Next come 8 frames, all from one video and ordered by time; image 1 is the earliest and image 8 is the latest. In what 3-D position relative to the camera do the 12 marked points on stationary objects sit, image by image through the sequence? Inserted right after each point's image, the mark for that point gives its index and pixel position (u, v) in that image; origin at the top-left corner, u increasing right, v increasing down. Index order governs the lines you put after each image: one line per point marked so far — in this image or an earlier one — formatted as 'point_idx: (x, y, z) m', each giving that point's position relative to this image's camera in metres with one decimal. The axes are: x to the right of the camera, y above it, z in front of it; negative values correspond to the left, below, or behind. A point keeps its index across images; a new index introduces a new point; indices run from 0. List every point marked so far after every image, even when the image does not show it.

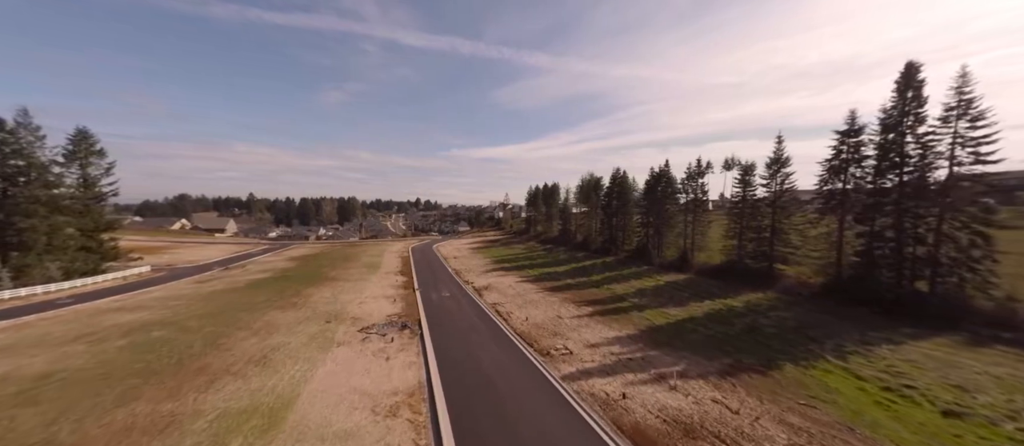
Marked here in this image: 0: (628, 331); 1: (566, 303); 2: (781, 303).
0: (+4.6, -4.3, +14.2) m
1: (+2.9, -4.4, +19.7) m
2: (+11.7, -3.5, +15.7) m
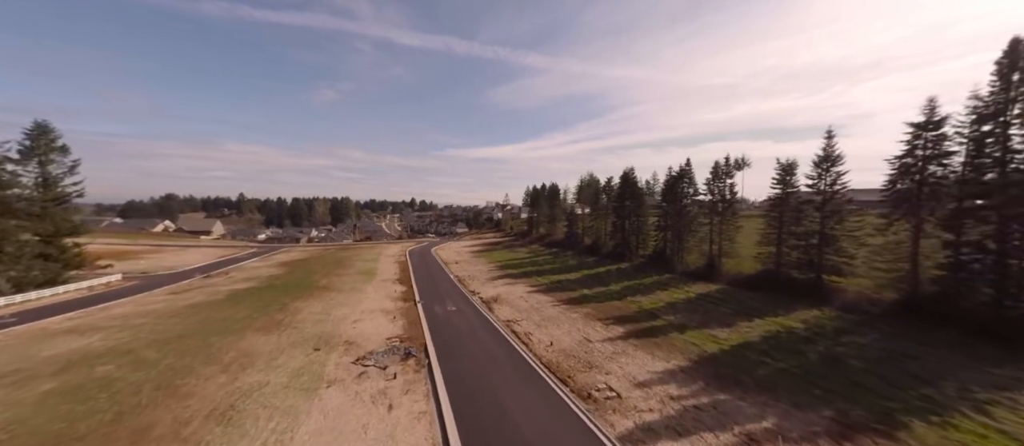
0: (+5.4, -4.6, +11.8) m
1: (+3.7, -4.7, +17.3) m
2: (+12.6, -3.8, +13.5) m
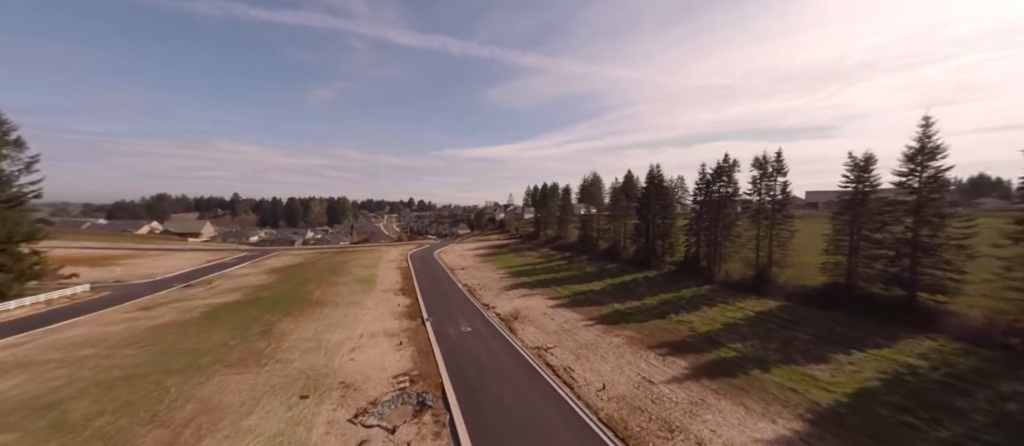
0: (+6.8, -4.9, +8.7) m
1: (+5.0, -5.0, +14.2) m
2: (+13.9, -4.1, +10.5) m
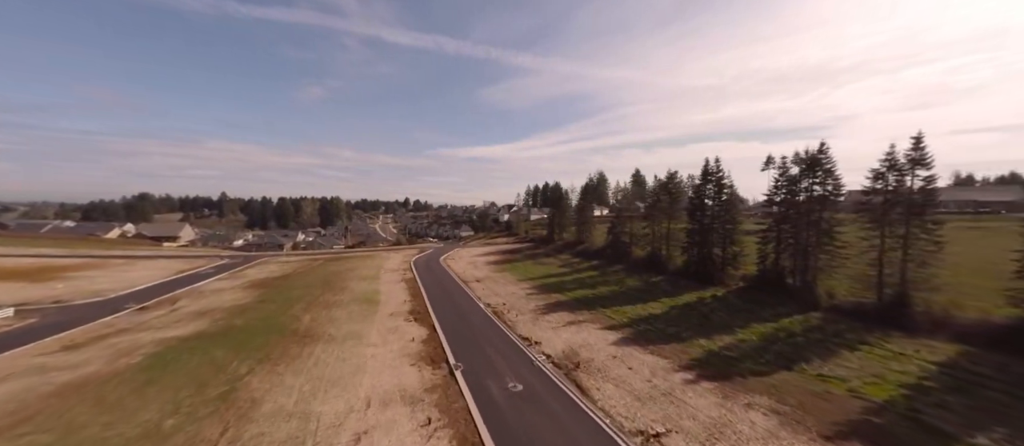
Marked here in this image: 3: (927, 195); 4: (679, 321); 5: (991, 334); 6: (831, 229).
0: (+9.3, -5.3, +3.6) m
1: (+7.5, -5.4, +9.1) m
2: (+16.4, -4.5, +5.4) m
3: (+18.7, +1.0, +16.2) m
4: (+8.7, -5.0, +18.6) m
5: (+16.9, -4.0, +12.7) m
6: (+17.0, -0.4, +19.2) m
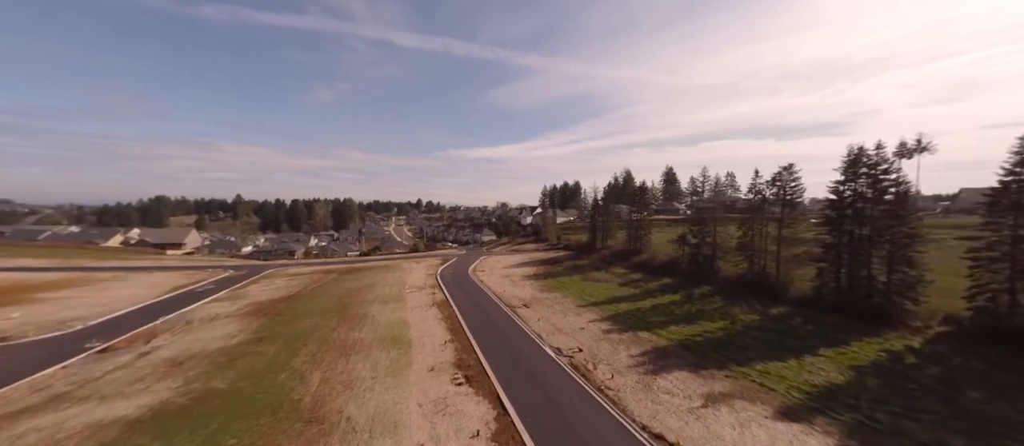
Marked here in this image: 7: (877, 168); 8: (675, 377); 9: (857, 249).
0: (+12.7, -6.0, -3.5) m
1: (+11.0, -6.2, +2.1) m
2: (+19.9, -5.2, -1.8) m
3: (+22.5, +0.3, +8.8) m
4: (+12.6, -5.8, +11.6) m
5: (+20.6, -4.7, +5.4) m
6: (+20.9, -1.1, +11.9) m
7: (+18.9, +2.6, +18.9) m
8: (+6.8, -6.2, +14.9) m
9: (+18.1, -1.3, +19.1) m
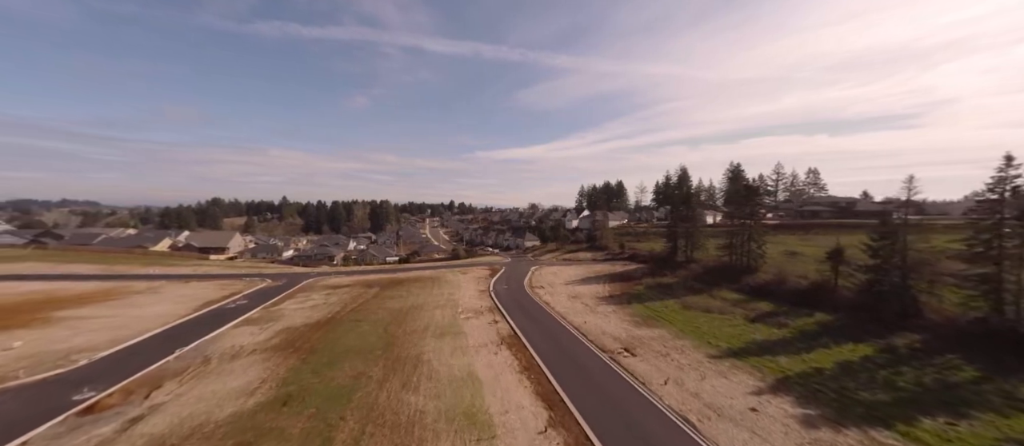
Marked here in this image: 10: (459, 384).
0: (+15.7, -6.8, -11.8) m
1: (+14.5, -7.0, -6.2) m
2: (+22.9, -6.0, -10.8) m
3: (+26.4, -0.5, -0.4) m
4: (+16.8, -6.6, +3.2) m
5: (+24.2, -5.5, -3.6) m
6: (+25.1, -1.9, +2.8) m
7: (+23.8, +1.8, +10.0) m
8: (+11.3, -7.0, +7.0) m
9: (+23.0, -2.2, +10.2) m
10: (-2.6, -7.5, +18.2) m
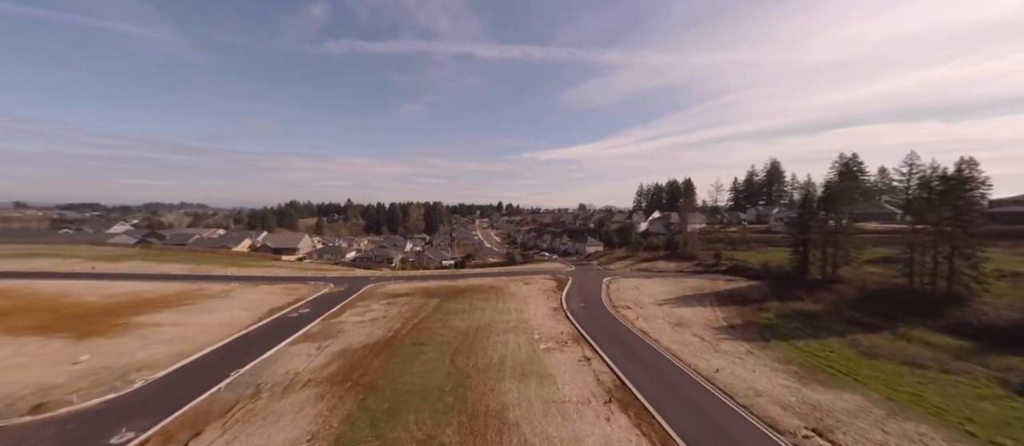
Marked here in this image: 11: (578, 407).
0: (+16.2, -7.4, -20.2) m
1: (+15.8, -7.6, -14.4) m
2: (+23.6, -6.5, -20.1) m
3: (+28.4, -1.1, -10.2) m
4: (+19.4, -7.2, -5.4) m
5: (+25.8, -6.0, -13.2) m
6: (+27.5, -2.4, -6.9) m
7: (+27.2, +1.2, +0.4) m
8: (+14.5, -7.6, -0.9) m
9: (+26.4, -2.7, +0.7) m
10: (+2.2, -8.2, +12.1) m
11: (+3.2, -8.2, +17.7) m
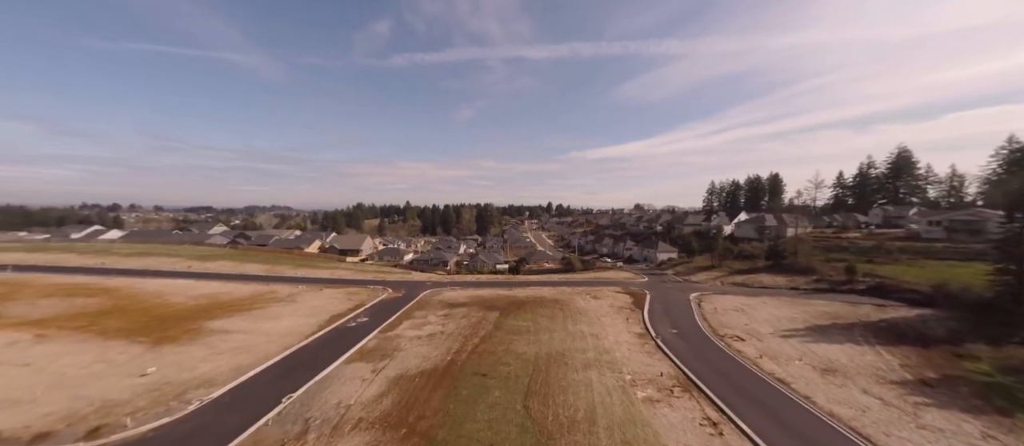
0: (+14.4, -7.9, -27.9) m
1: (+14.8, -8.1, -22.2) m
2: (+21.7, -7.0, -29.0) m
3: (+27.9, -1.5, -19.9) m
4: (+19.7, -7.7, -13.8) m
5: (+24.9, -6.5, -22.4) m
6: (+27.5, -2.9, -16.5) m
7: (+28.2, +0.7, -9.2) m
8: (+15.5, -8.2, -8.6) m
9: (+27.6, -3.2, -8.8) m
10: (+5.2, -8.8, +6.0) m
11: (+7.0, -8.8, +11.4) m
